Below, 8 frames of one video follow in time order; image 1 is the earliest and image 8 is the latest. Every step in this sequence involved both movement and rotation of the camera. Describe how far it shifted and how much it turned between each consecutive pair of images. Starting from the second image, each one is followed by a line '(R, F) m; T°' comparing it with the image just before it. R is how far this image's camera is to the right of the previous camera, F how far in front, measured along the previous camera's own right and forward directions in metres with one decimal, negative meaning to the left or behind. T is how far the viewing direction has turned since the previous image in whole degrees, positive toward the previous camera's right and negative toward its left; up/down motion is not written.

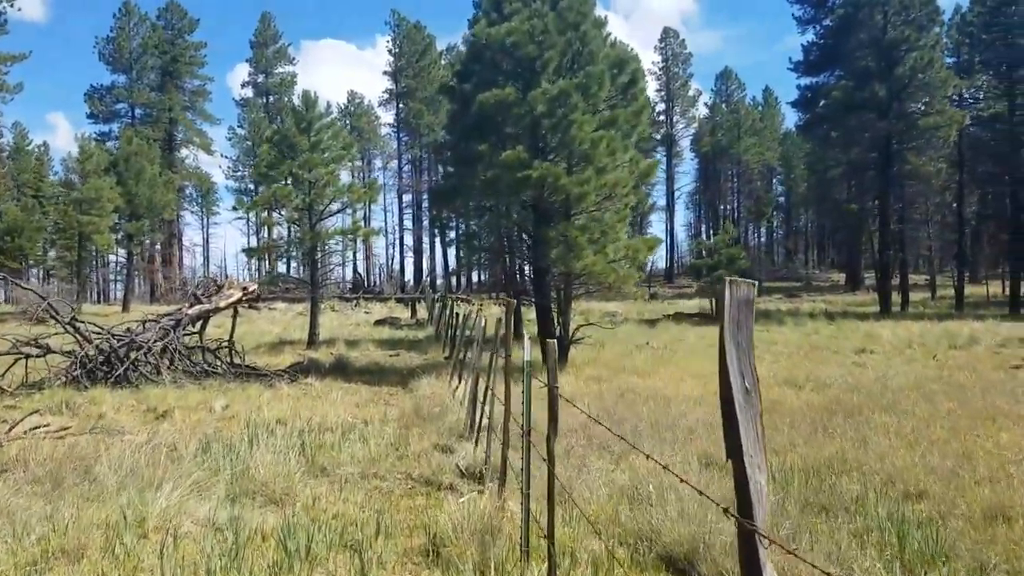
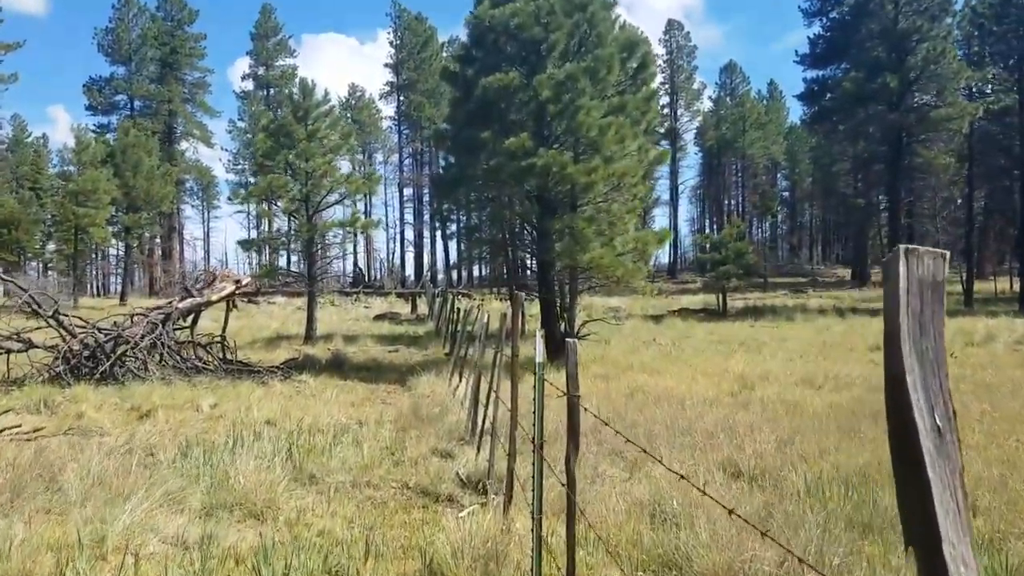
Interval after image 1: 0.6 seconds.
(0.0, +0.6) m; 0°
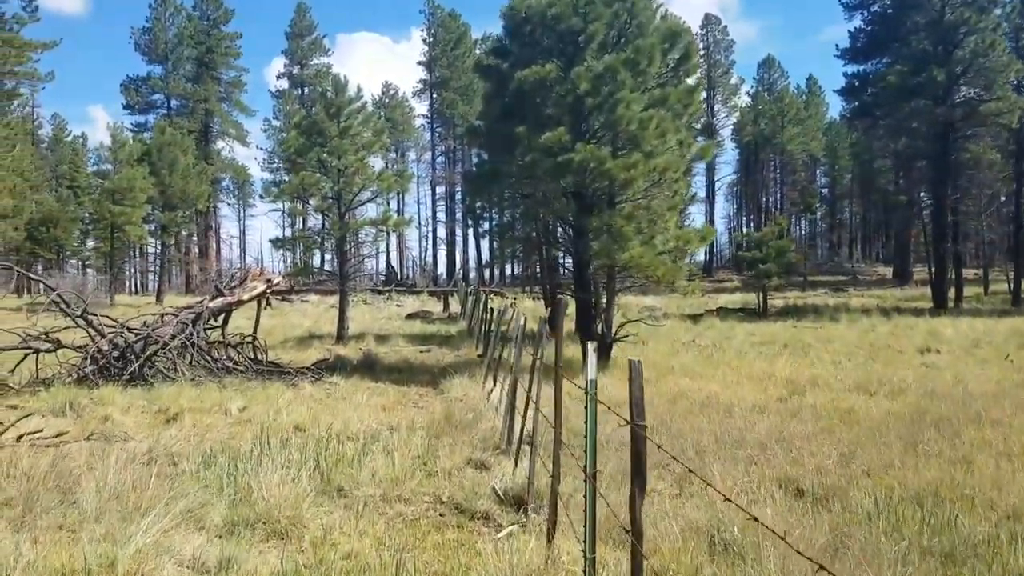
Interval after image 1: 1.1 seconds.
(-0.1, +0.4) m; -2°
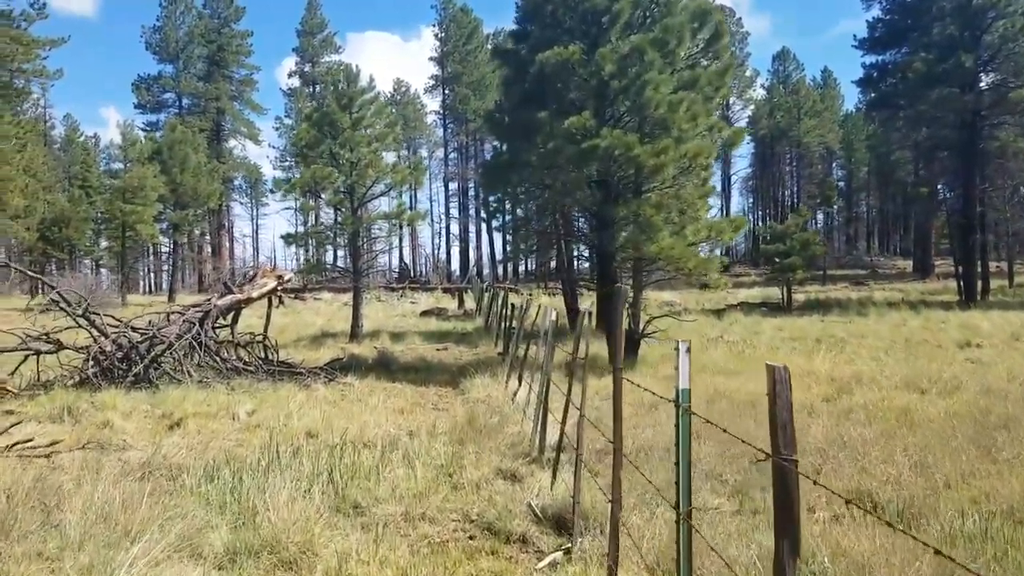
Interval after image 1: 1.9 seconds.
(-0.1, +0.7) m; -1°
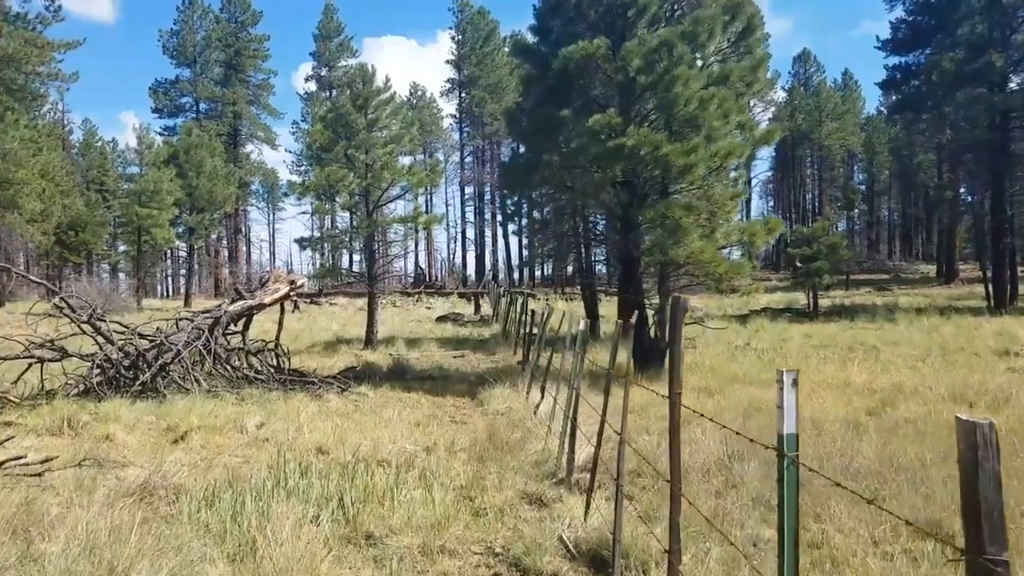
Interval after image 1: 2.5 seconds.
(-0.1, +0.5) m; -1°
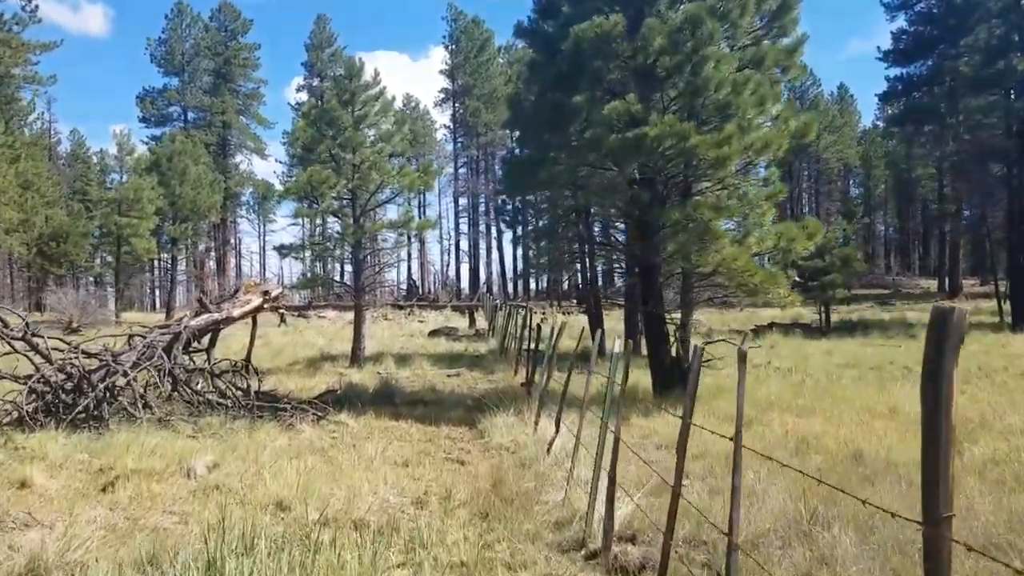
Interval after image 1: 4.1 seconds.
(-0.1, +1.6) m; +1°
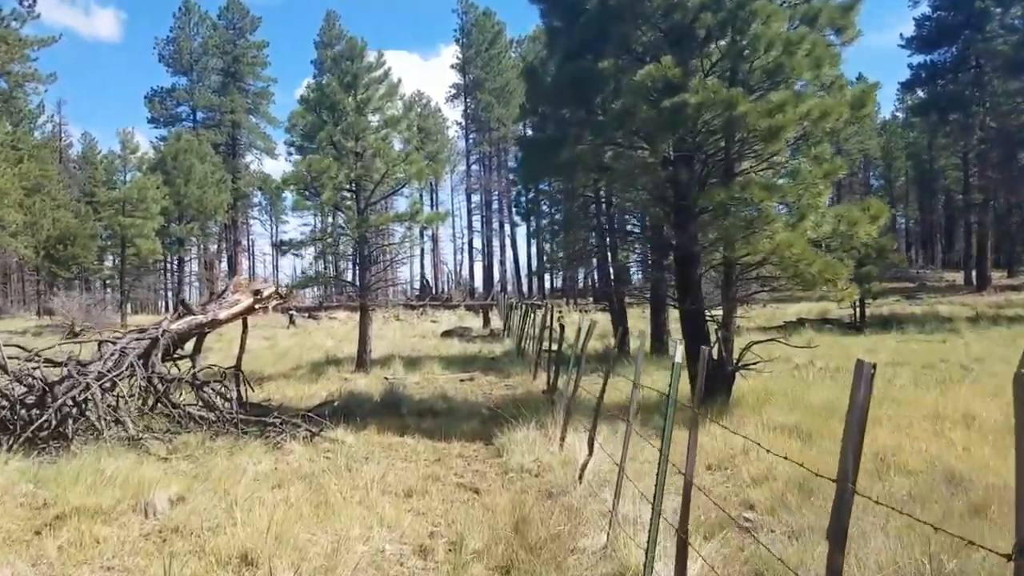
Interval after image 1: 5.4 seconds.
(-0.1, +1.3) m; -1°
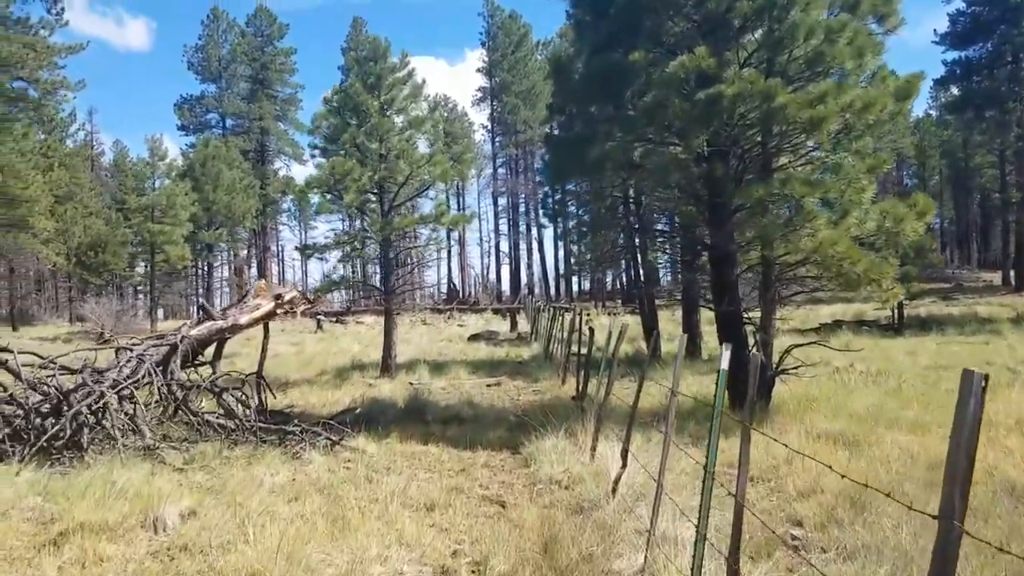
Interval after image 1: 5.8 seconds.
(0.0, +0.4) m; -2°
